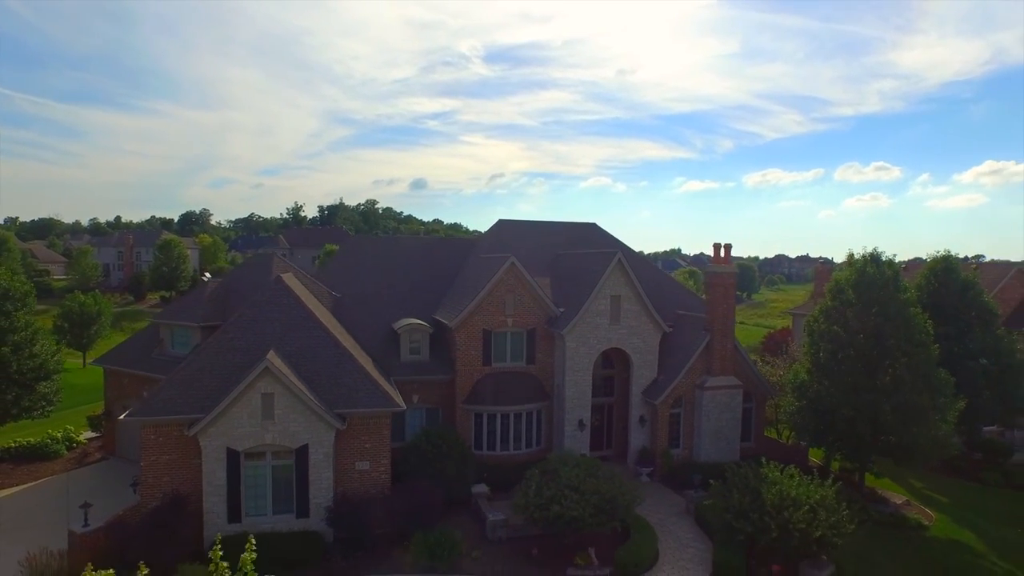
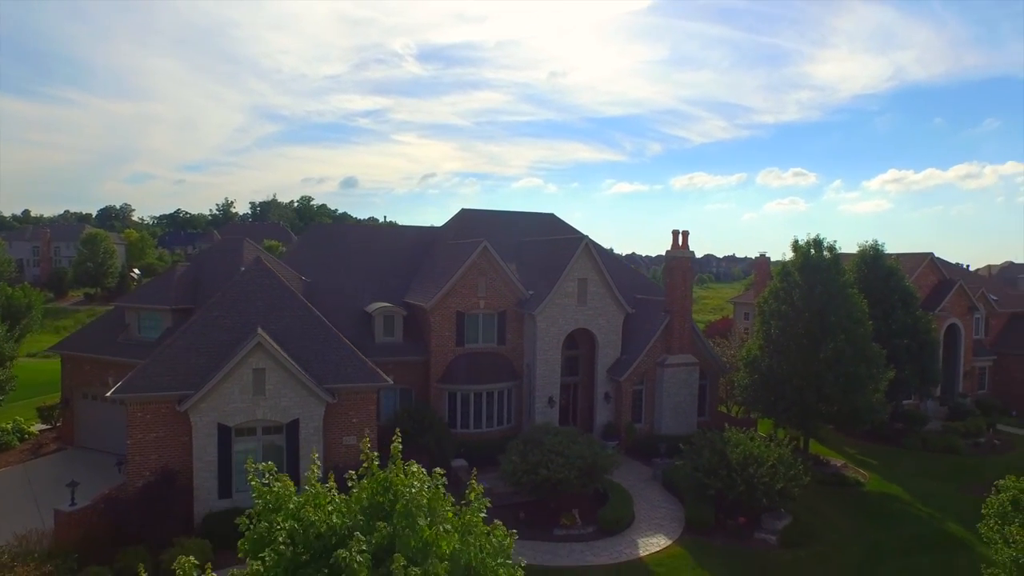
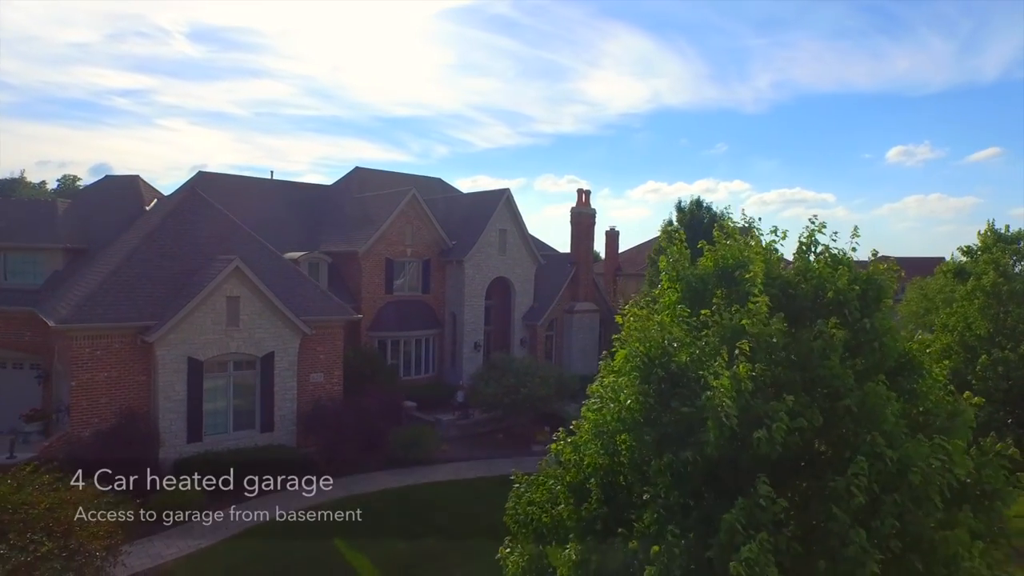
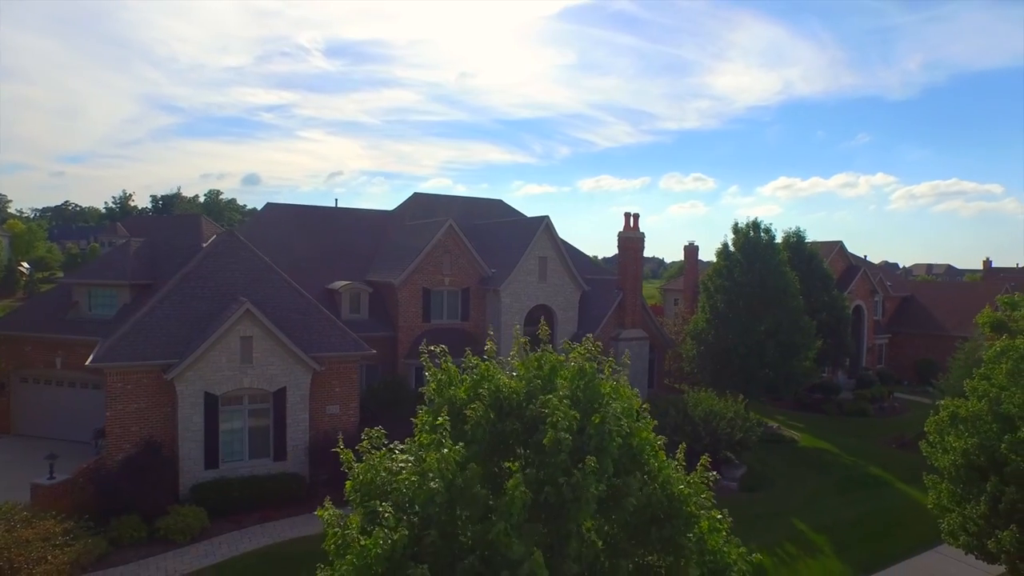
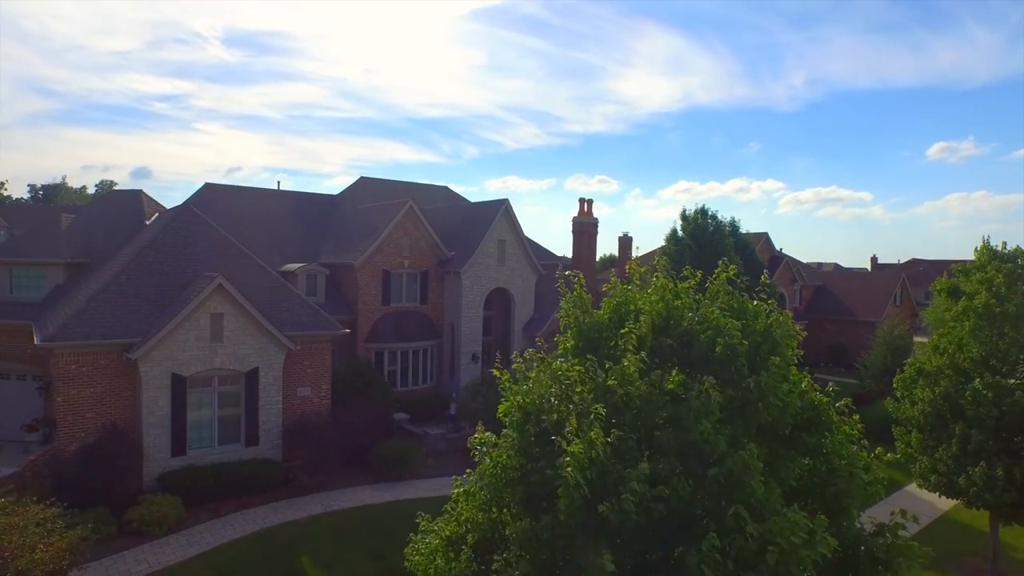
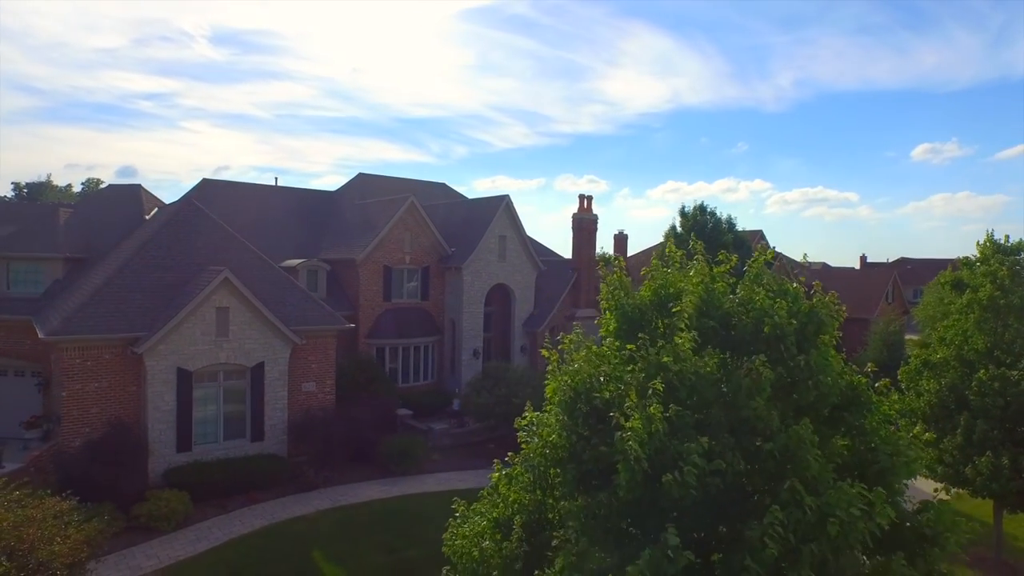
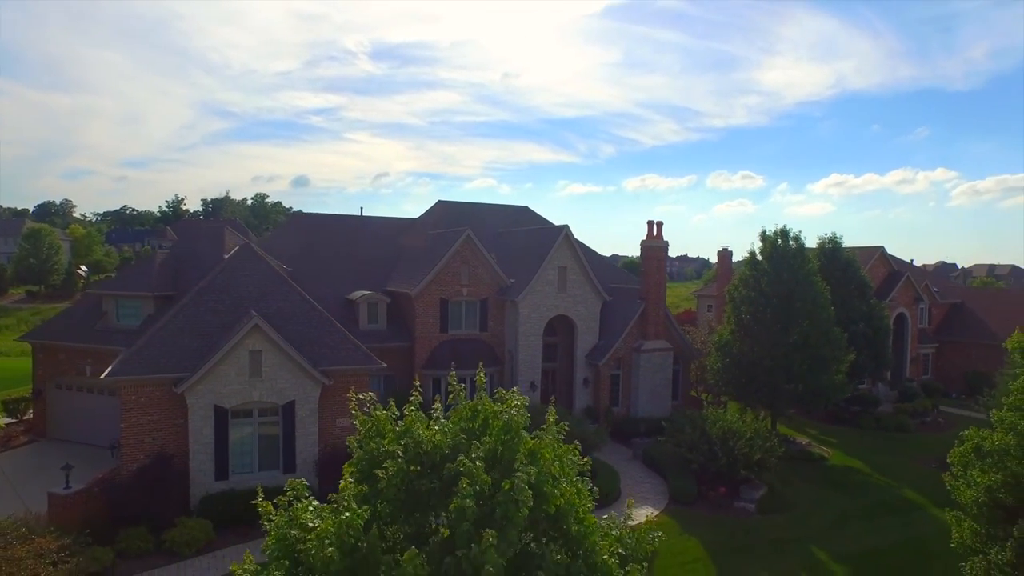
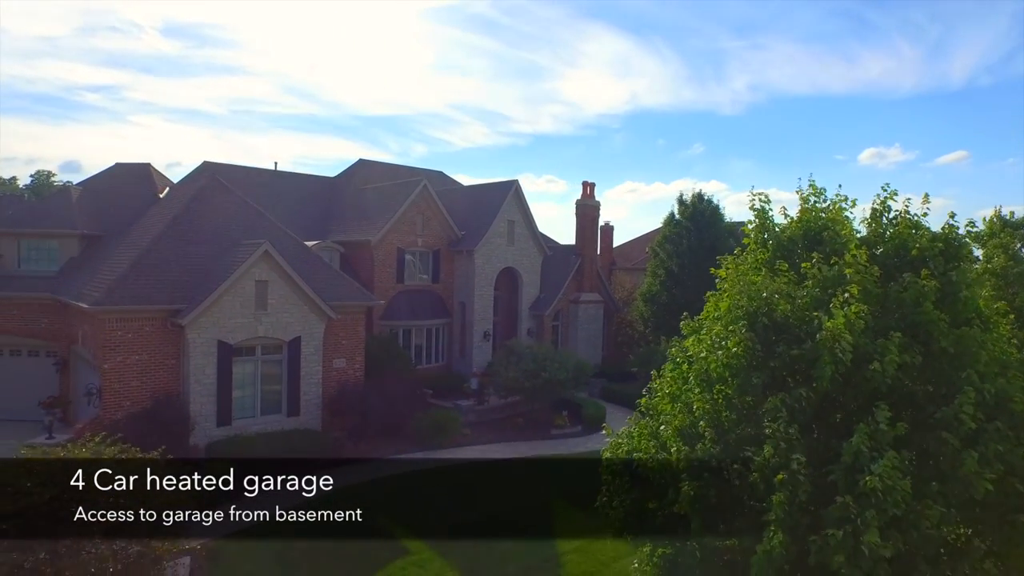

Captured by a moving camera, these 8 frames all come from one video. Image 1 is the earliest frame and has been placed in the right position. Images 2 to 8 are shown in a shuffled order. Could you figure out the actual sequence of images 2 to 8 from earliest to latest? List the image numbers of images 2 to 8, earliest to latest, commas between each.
2, 7, 4, 5, 6, 3, 8
